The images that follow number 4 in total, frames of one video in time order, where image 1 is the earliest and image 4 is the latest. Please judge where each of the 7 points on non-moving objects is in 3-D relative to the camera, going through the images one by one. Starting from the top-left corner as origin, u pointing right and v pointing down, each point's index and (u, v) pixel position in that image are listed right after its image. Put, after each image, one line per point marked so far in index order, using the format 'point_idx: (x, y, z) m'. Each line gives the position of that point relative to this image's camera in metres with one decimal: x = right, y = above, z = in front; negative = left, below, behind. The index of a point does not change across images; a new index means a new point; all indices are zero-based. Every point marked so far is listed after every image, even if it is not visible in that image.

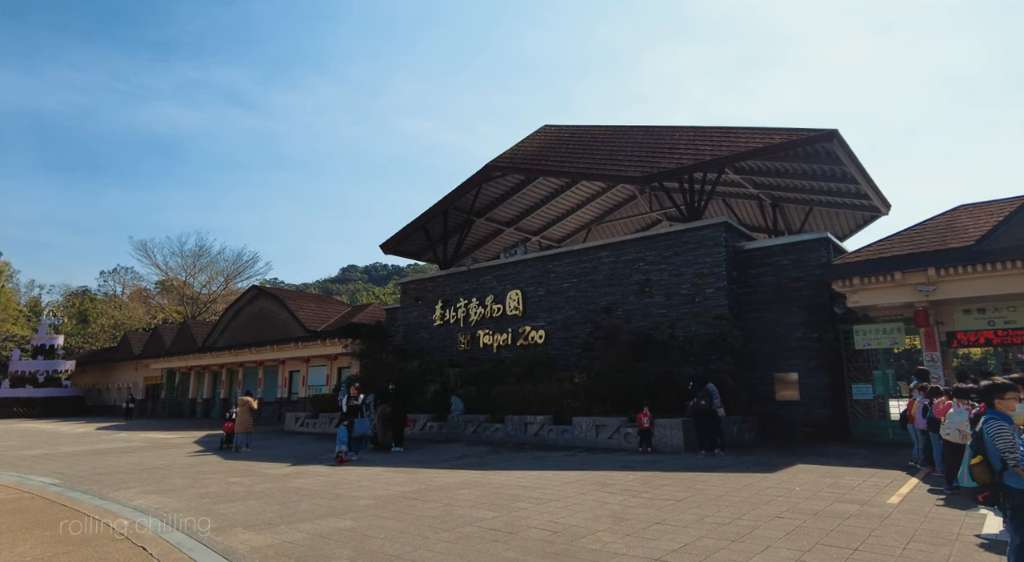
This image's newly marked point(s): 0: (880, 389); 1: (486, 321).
0: (+7.6, -2.2, +12.1) m
1: (-0.8, -1.2, +17.8) m
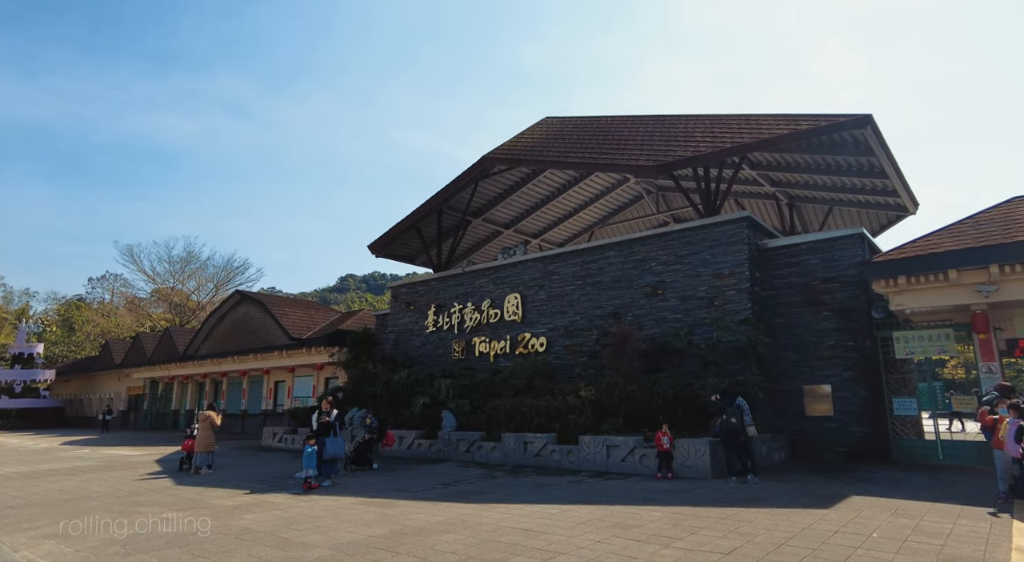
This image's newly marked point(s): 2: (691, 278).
0: (+7.6, -2.2, +10.7) m
1: (-0.8, -1.3, +16.4) m
2: (+3.9, +0.1, +12.6) m
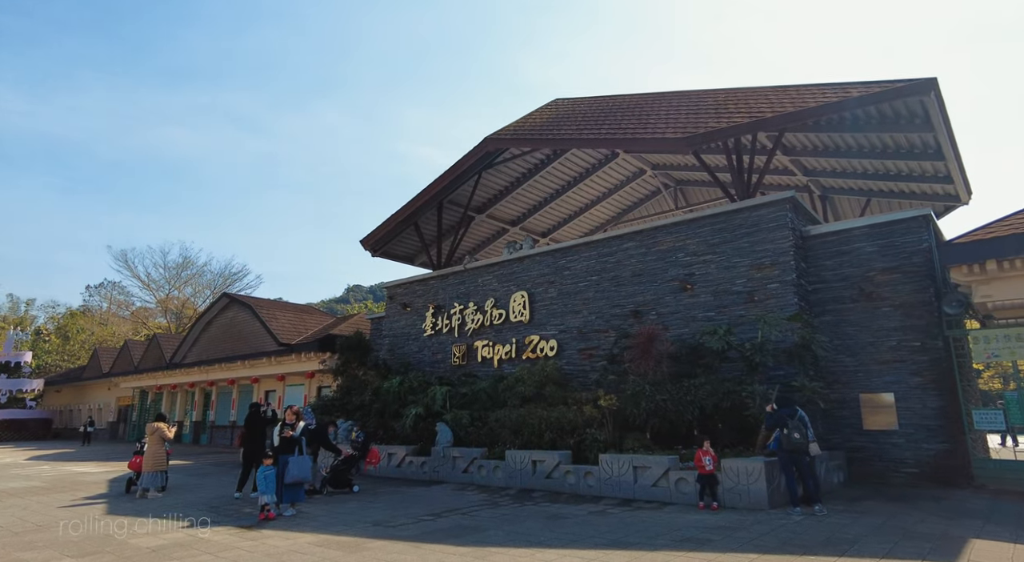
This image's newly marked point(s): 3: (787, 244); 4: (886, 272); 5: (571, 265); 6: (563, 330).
0: (+7.6, -2.0, +8.9) m
1: (-0.7, -1.2, +14.7) m
2: (+4.0, +0.2, +11.0) m
3: (+4.8, +0.7, +10.3) m
4: (+6.4, +0.2, +10.0) m
5: (+1.3, +0.4, +13.5) m
6: (+1.1, -1.1, +13.1) m
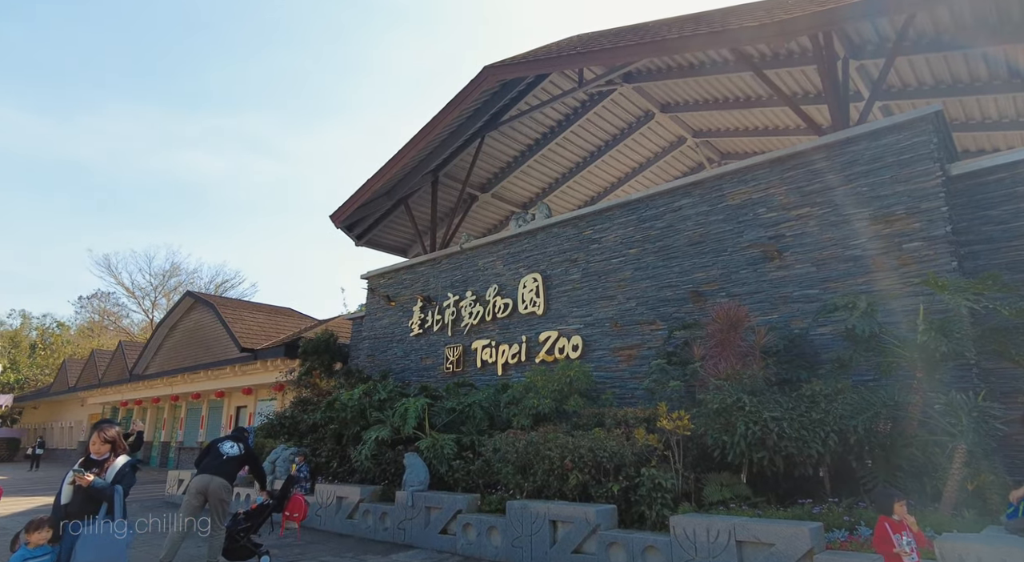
0: (+7.7, -1.5, +5.2) m
1: (-0.5, -0.9, +11.3) m
2: (+4.1, +0.7, +7.4) m
3: (+4.9, +1.2, +6.7) m
4: (+6.4, +0.7, +6.4) m
5: (+1.5, +0.8, +10.0) m
6: (+1.3, -0.7, +9.6) m
